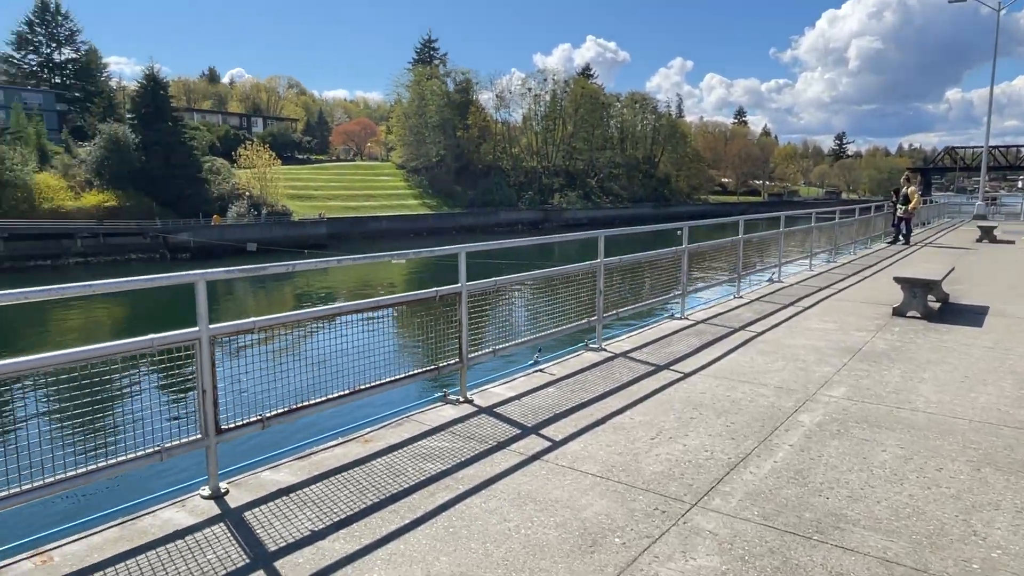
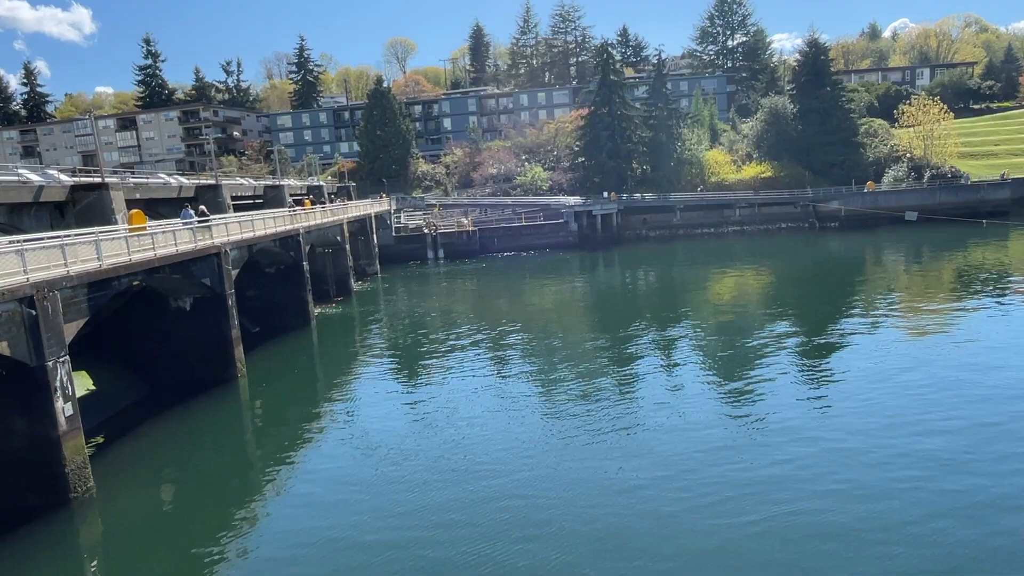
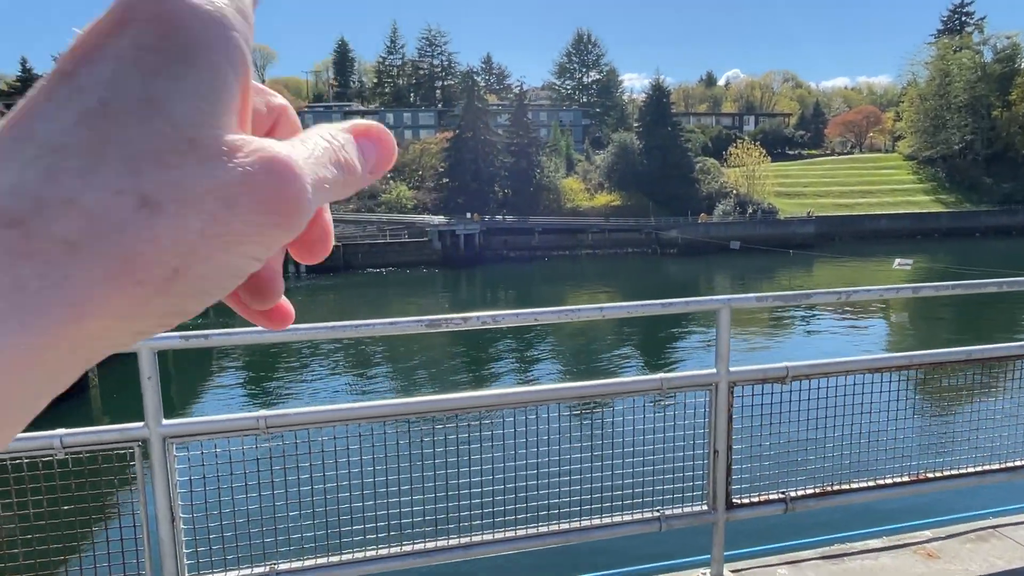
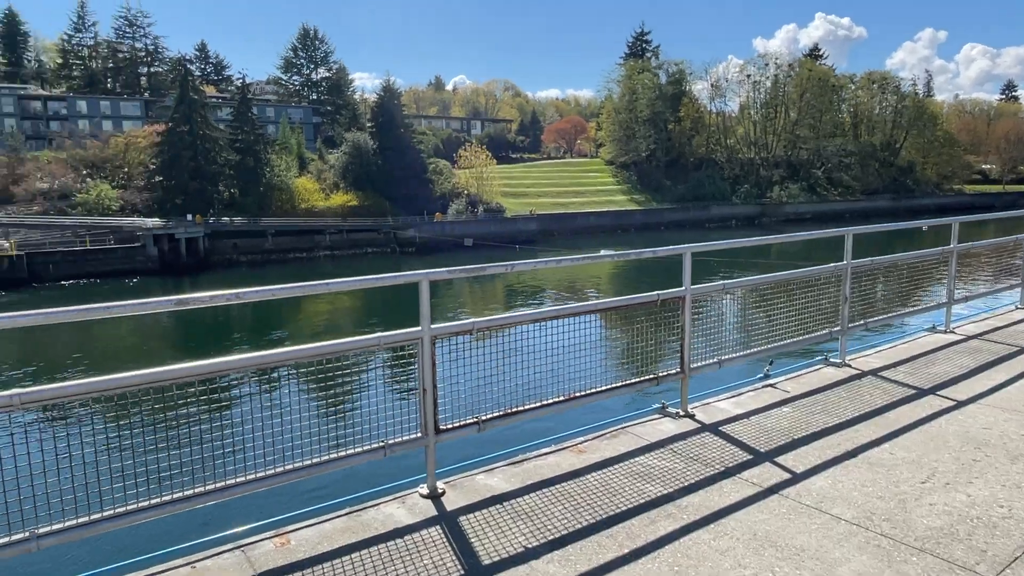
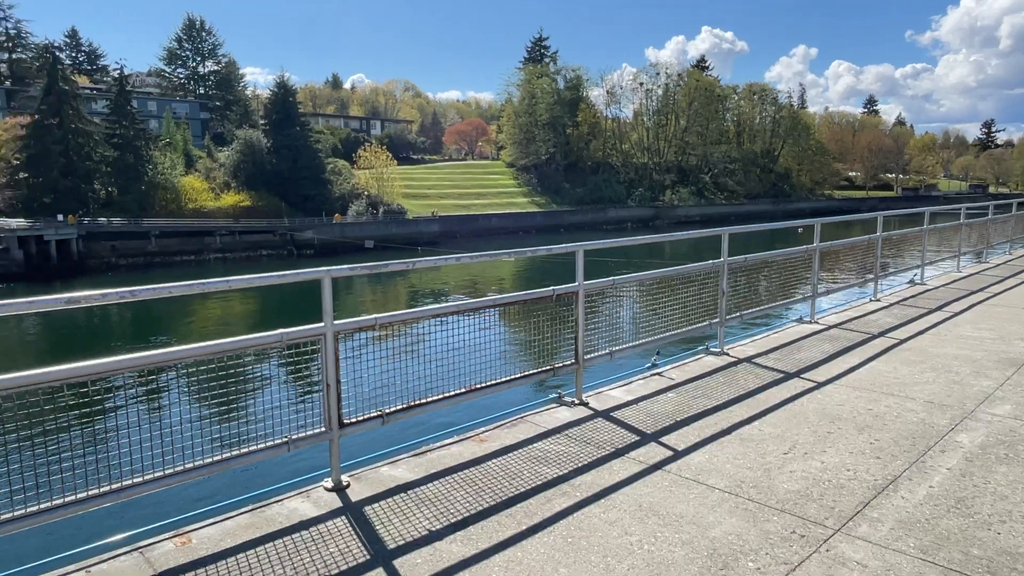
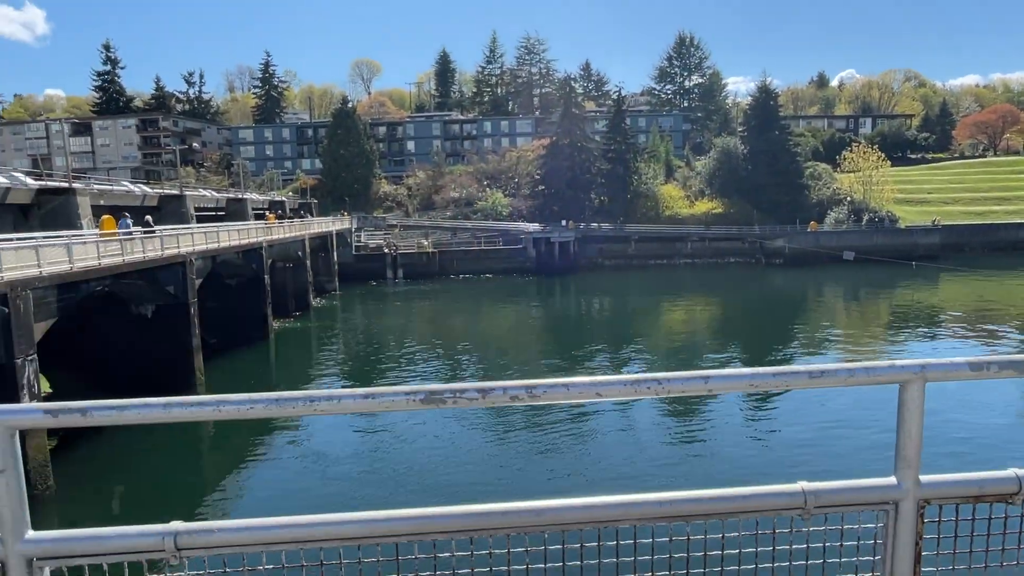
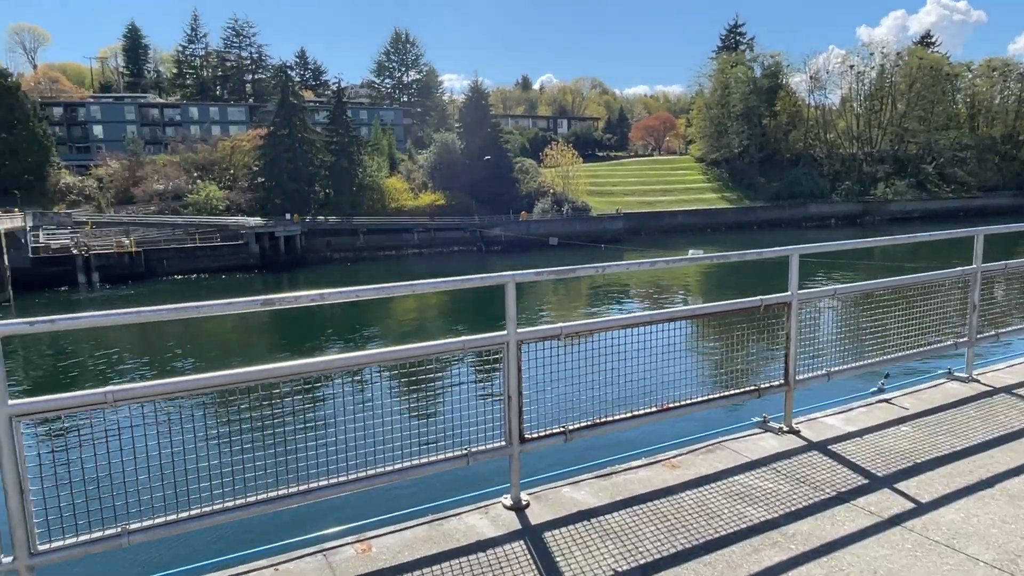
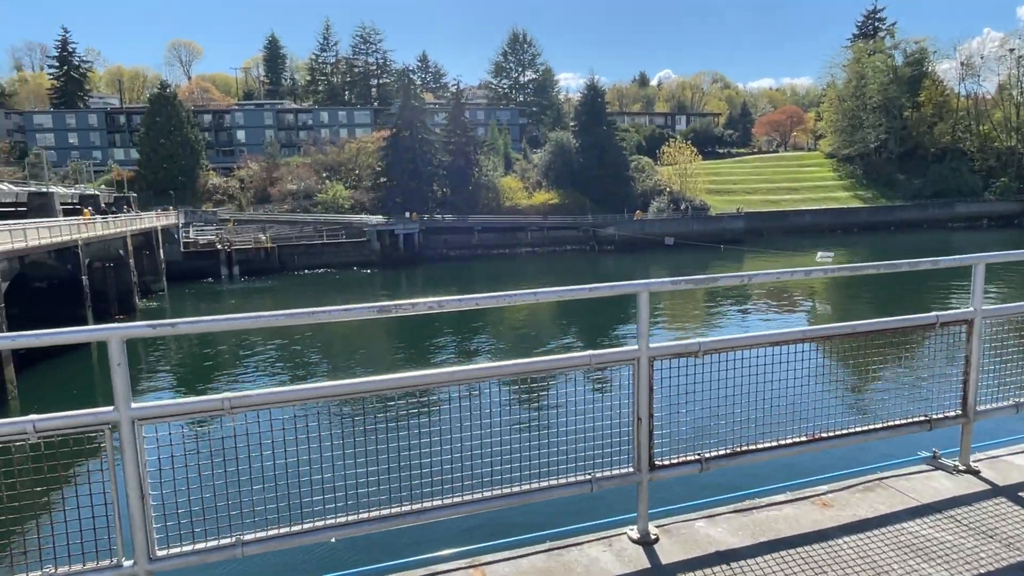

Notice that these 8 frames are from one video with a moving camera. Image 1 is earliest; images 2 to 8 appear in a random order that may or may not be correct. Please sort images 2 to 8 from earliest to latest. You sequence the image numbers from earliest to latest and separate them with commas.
5, 4, 7, 8, 3, 6, 2
